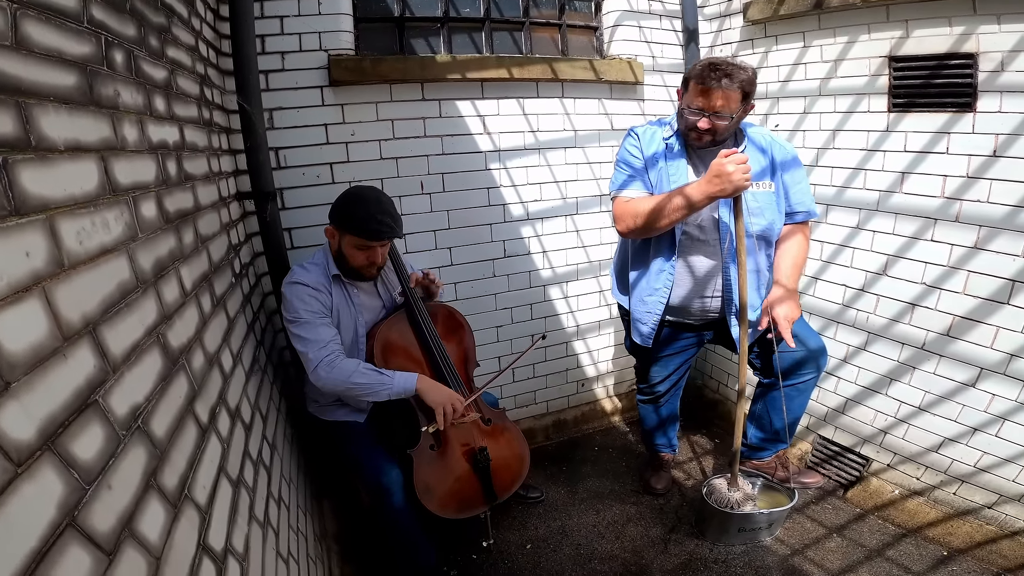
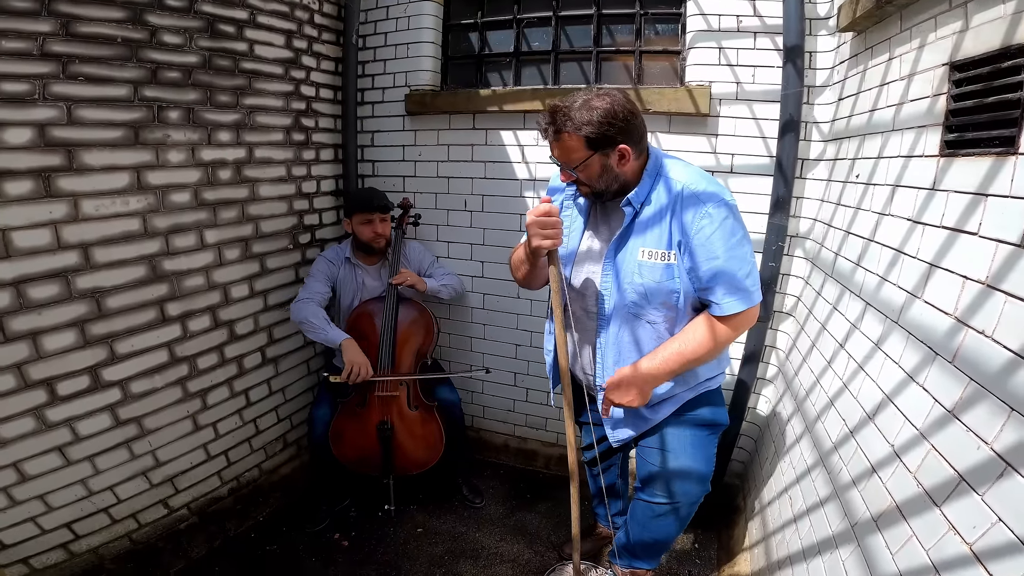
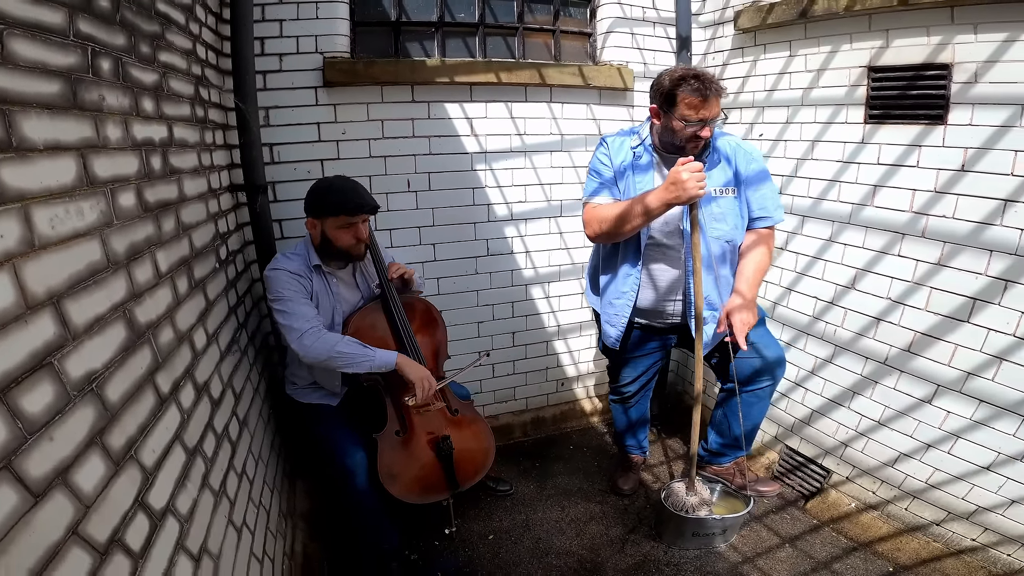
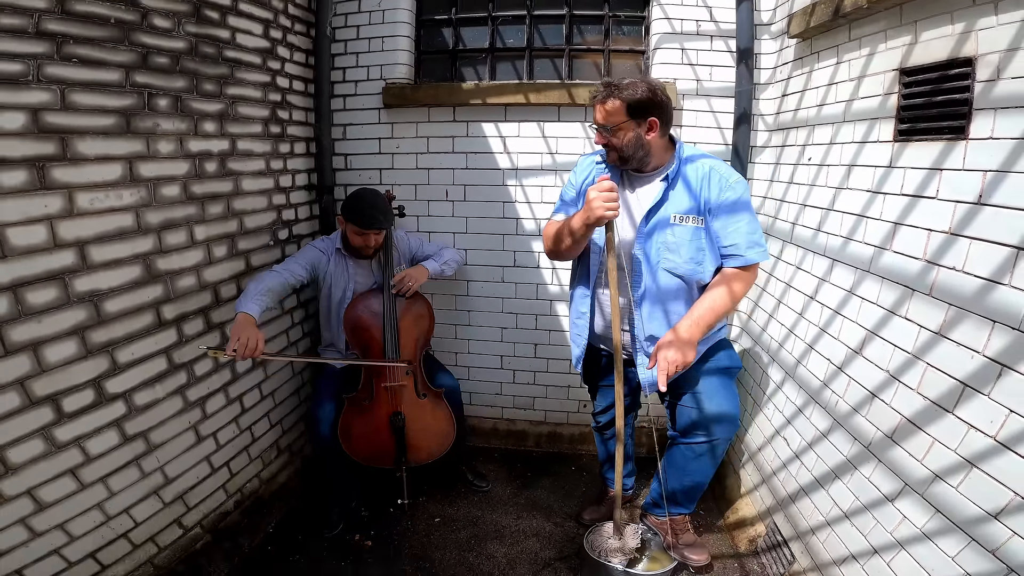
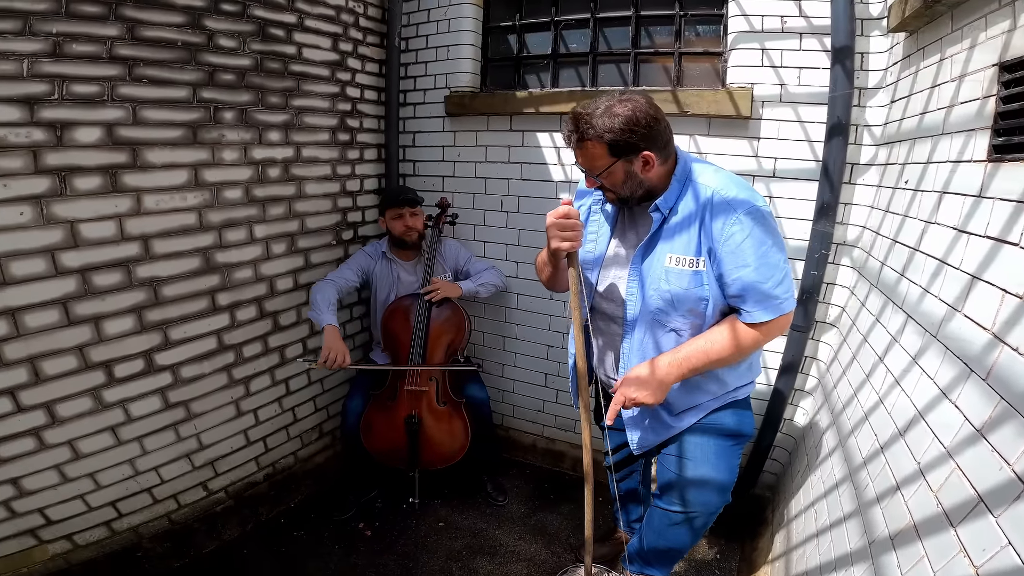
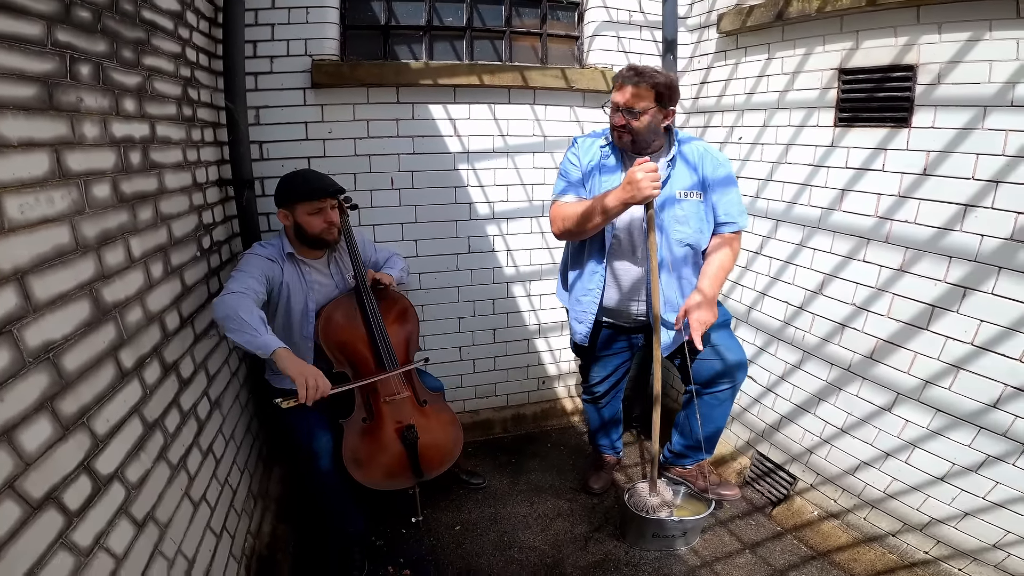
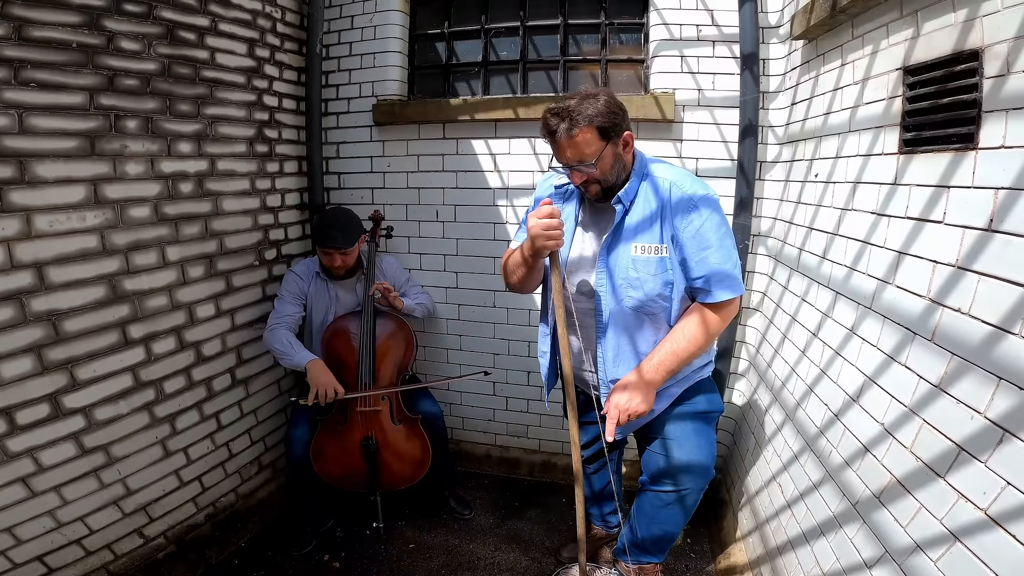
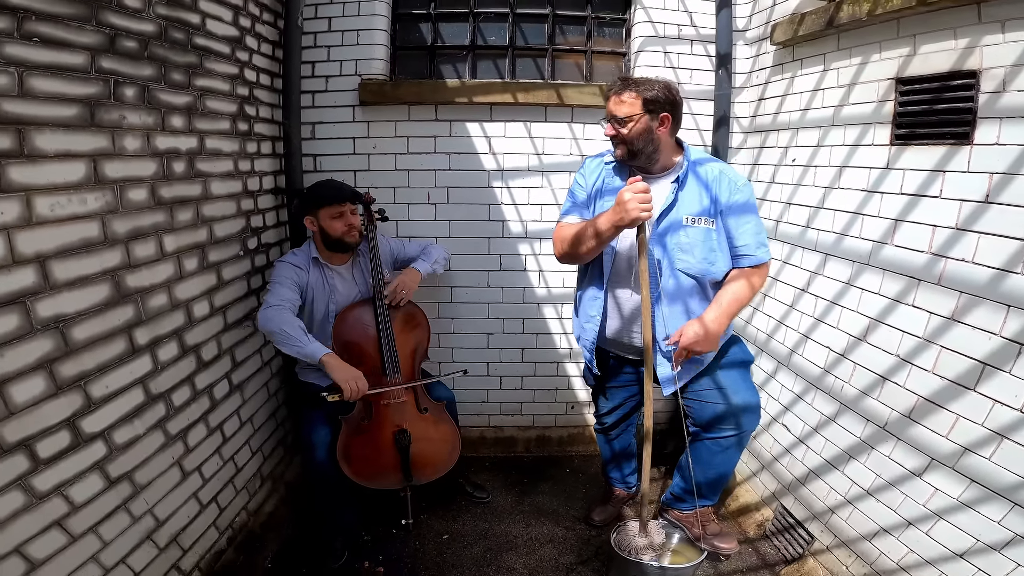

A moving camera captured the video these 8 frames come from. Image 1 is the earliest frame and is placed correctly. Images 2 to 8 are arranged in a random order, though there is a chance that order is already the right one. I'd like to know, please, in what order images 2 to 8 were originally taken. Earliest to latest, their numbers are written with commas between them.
3, 6, 8, 4, 7, 2, 5
